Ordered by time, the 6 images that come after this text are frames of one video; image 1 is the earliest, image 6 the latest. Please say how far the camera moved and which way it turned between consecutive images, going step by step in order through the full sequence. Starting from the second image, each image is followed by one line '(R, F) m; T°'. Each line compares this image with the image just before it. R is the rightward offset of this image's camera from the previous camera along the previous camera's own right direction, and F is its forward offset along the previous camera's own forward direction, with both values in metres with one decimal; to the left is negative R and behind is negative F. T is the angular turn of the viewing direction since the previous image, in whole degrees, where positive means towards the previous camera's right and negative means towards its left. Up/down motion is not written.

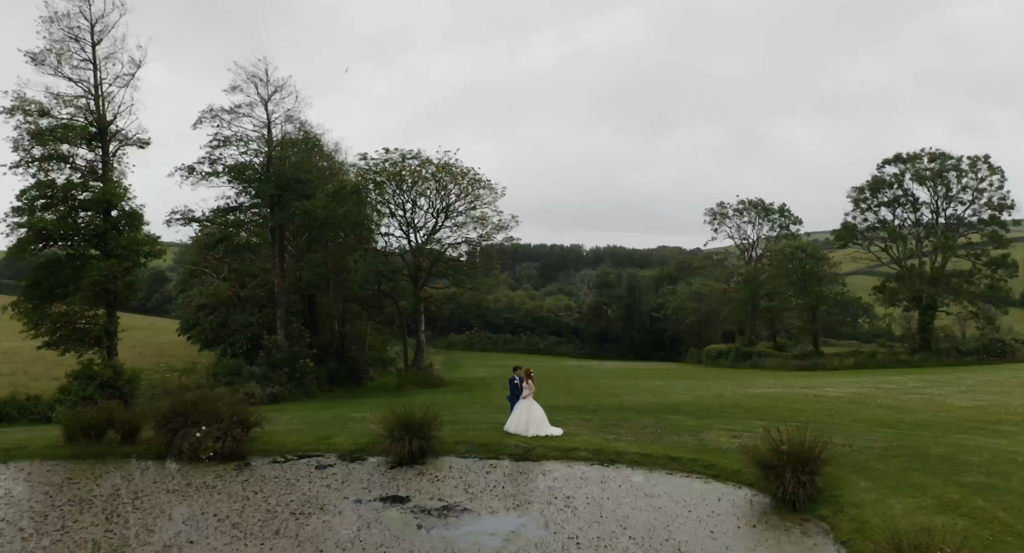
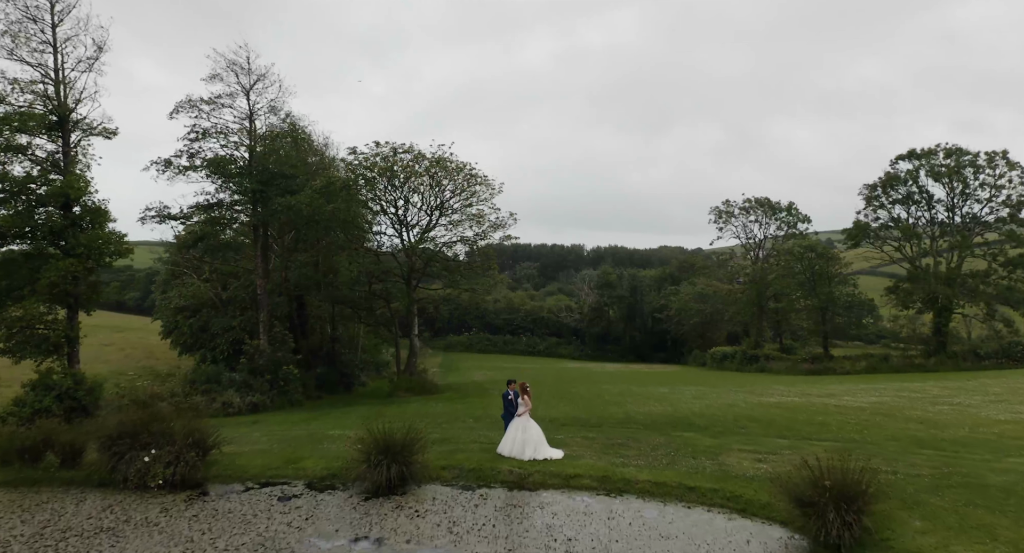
(+0.2, +2.2) m; 0°
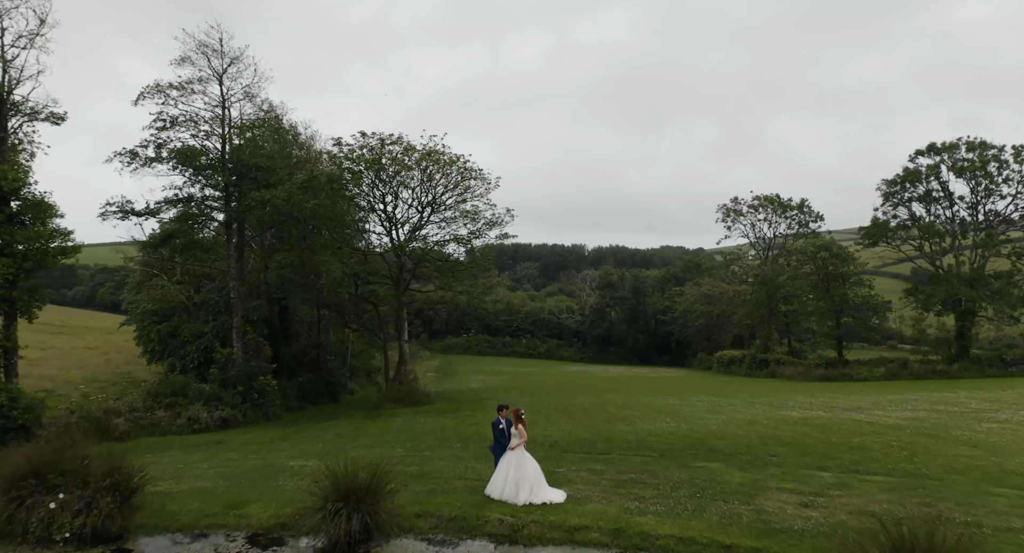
(+0.2, +2.9) m; 0°
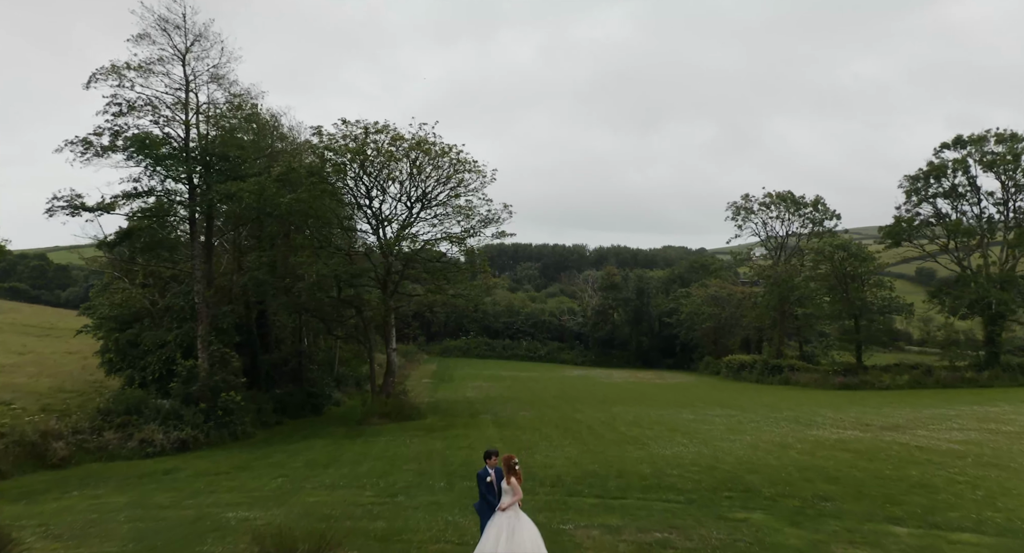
(+0.1, +3.2) m; 0°
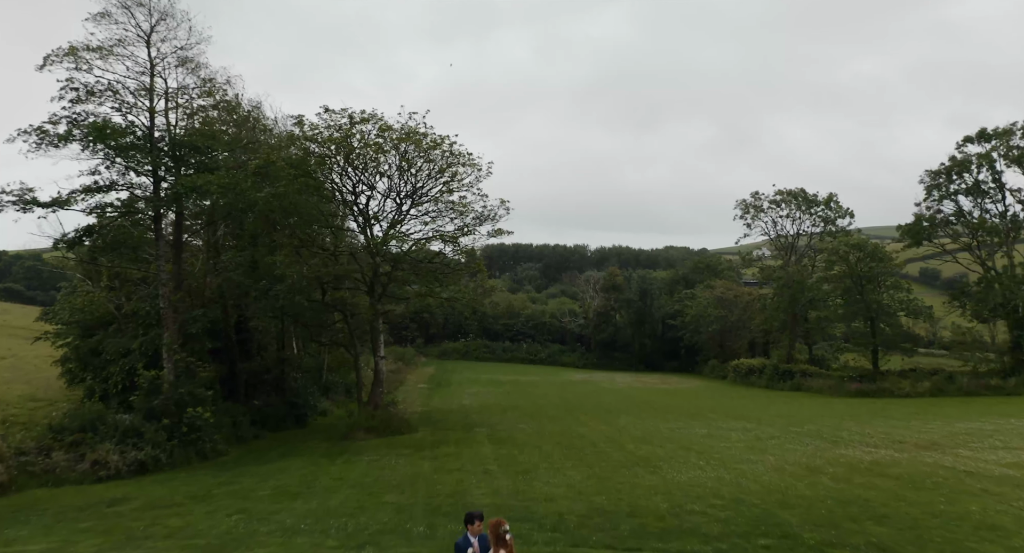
(+0.2, +2.5) m; 0°
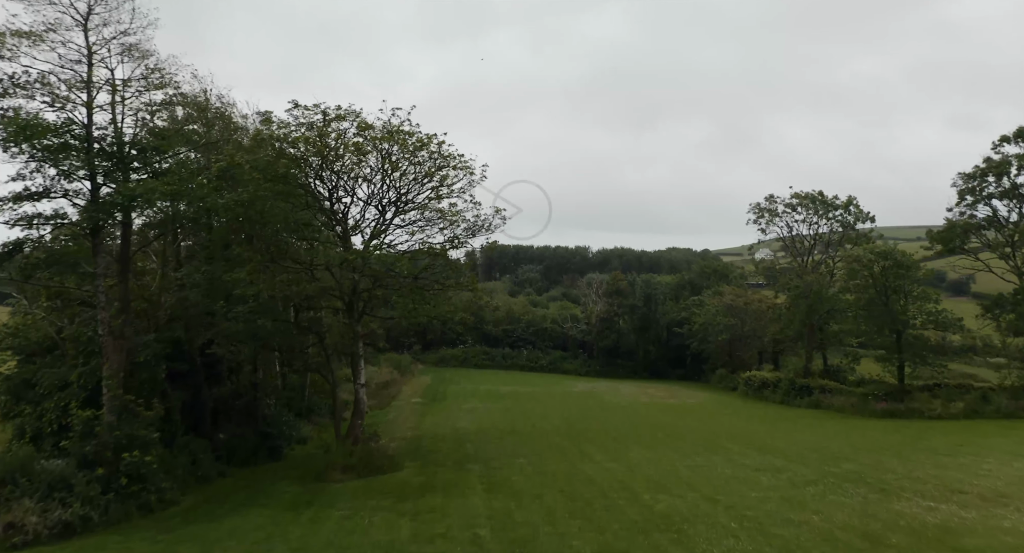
(+0.1, +3.5) m; 0°
